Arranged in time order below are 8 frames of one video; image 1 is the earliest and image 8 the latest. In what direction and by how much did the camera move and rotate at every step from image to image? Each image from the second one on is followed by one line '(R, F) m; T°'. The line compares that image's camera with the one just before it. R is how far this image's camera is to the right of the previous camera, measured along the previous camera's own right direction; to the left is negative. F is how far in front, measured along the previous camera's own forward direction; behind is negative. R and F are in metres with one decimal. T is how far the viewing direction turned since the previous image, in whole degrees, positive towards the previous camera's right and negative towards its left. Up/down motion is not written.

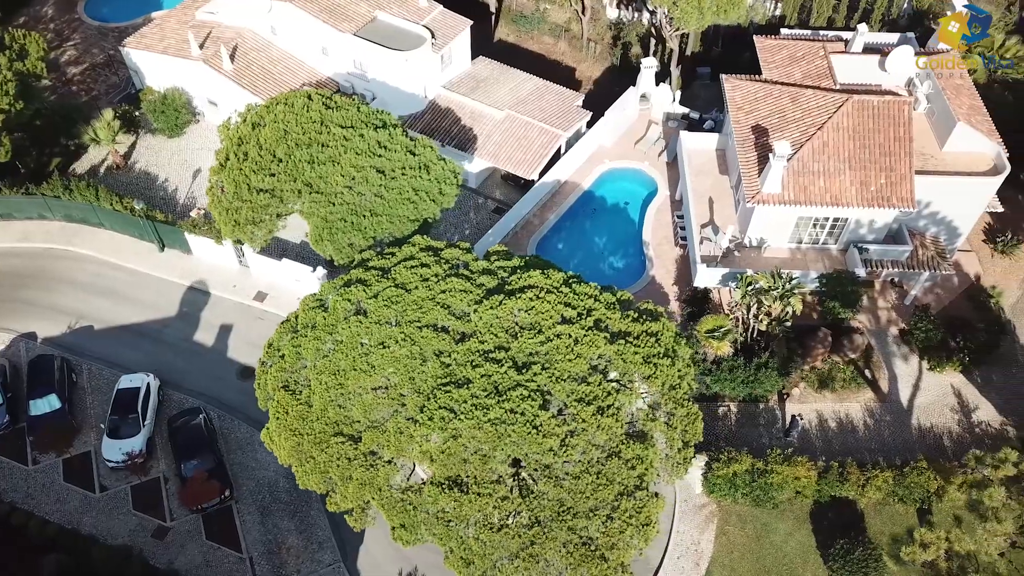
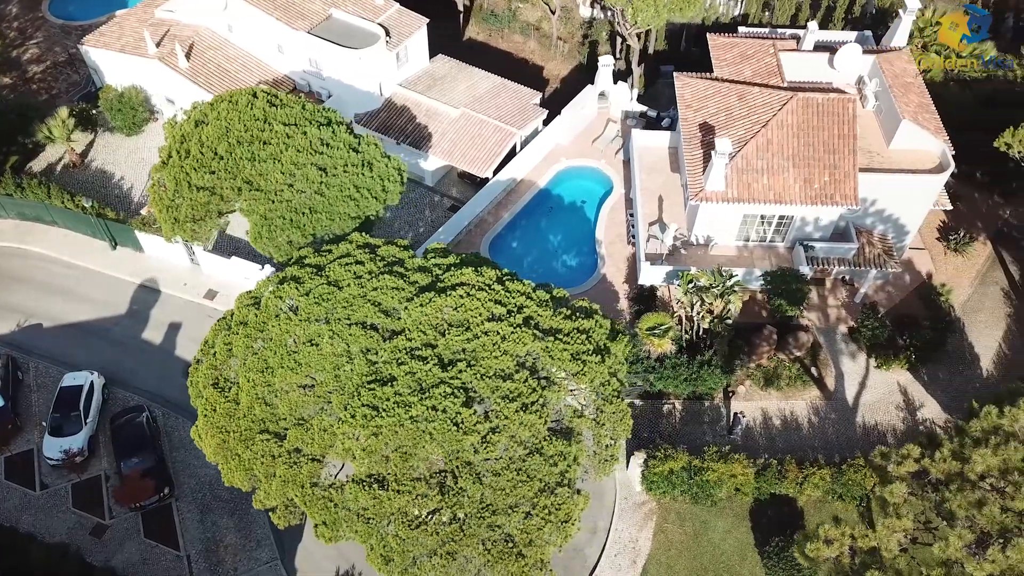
(+1.9, 0.0) m; 0°
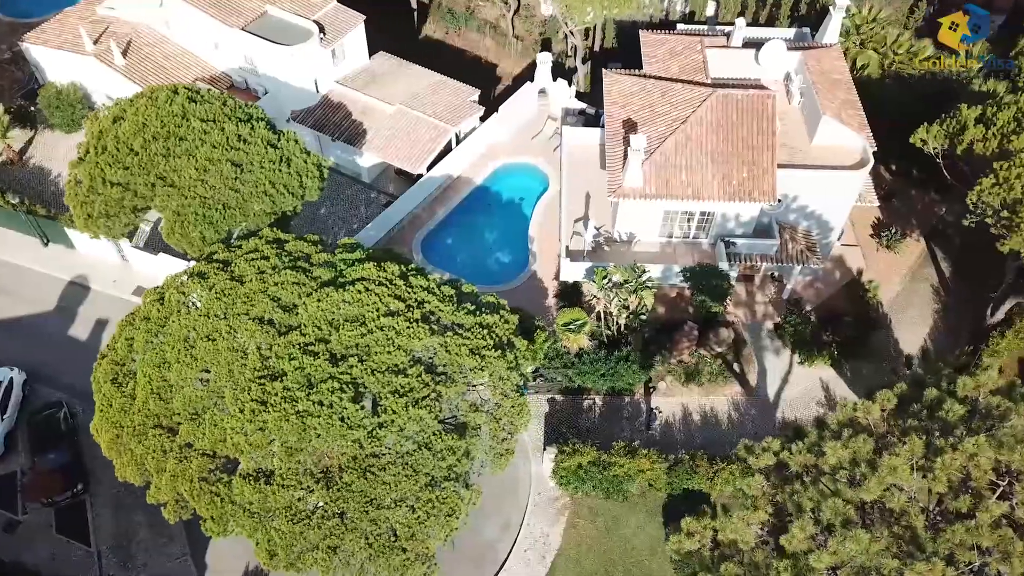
(+2.7, 0.0) m; 0°
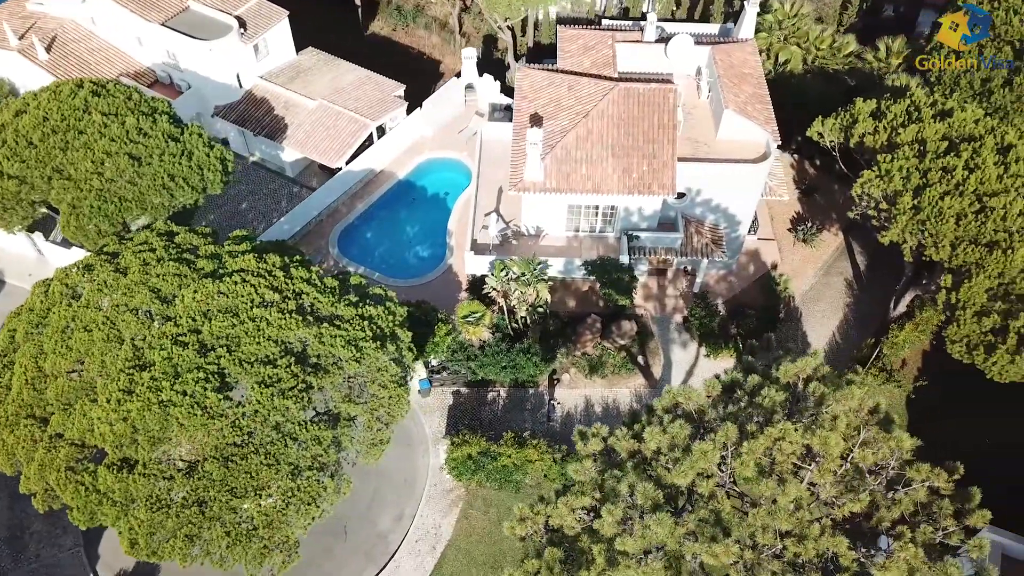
(+3.3, -0.2) m; 0°
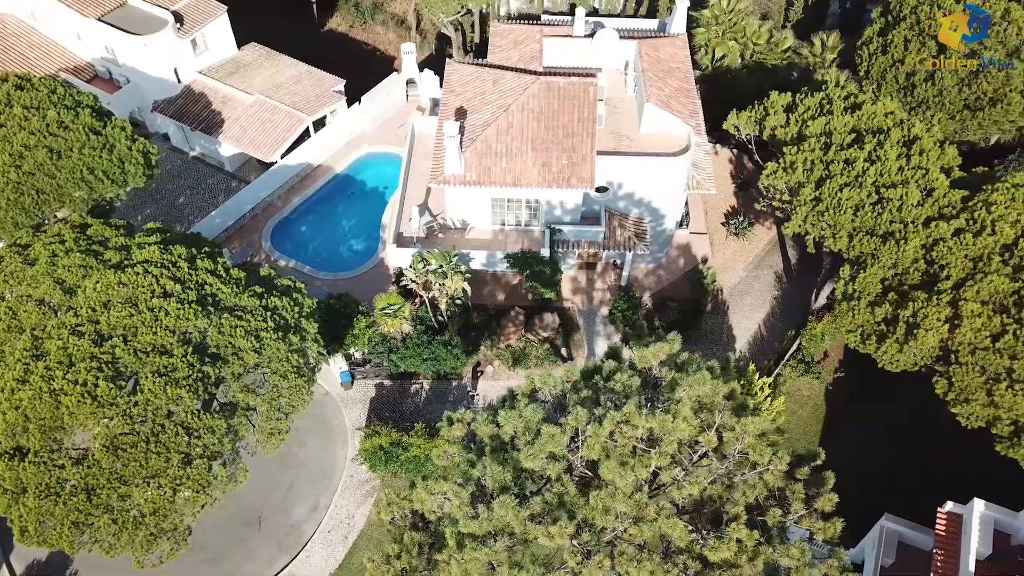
(+2.7, -0.2) m; 0°
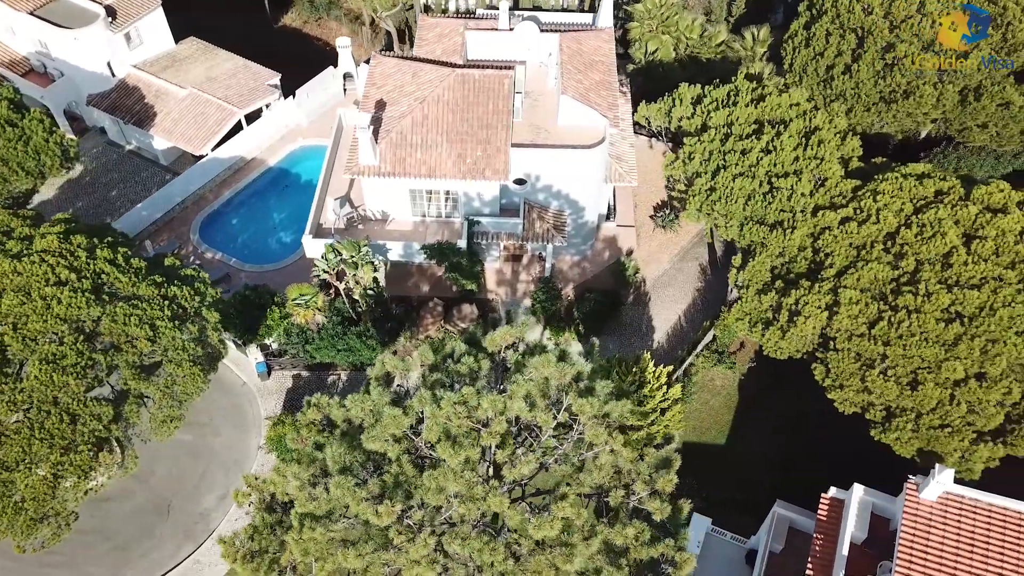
(+2.9, -0.2) m; 0°
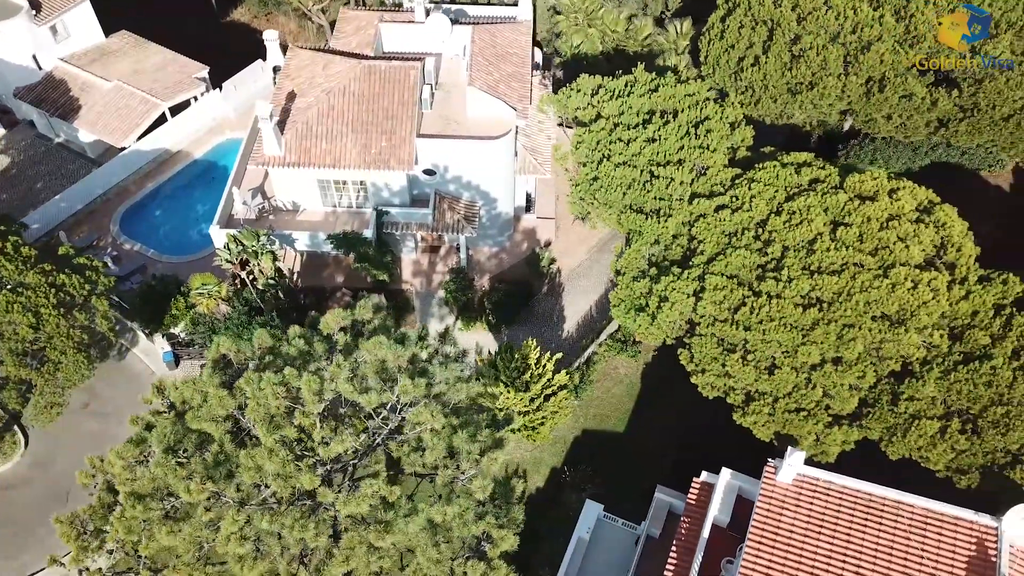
(+3.2, -0.3) m; 0°
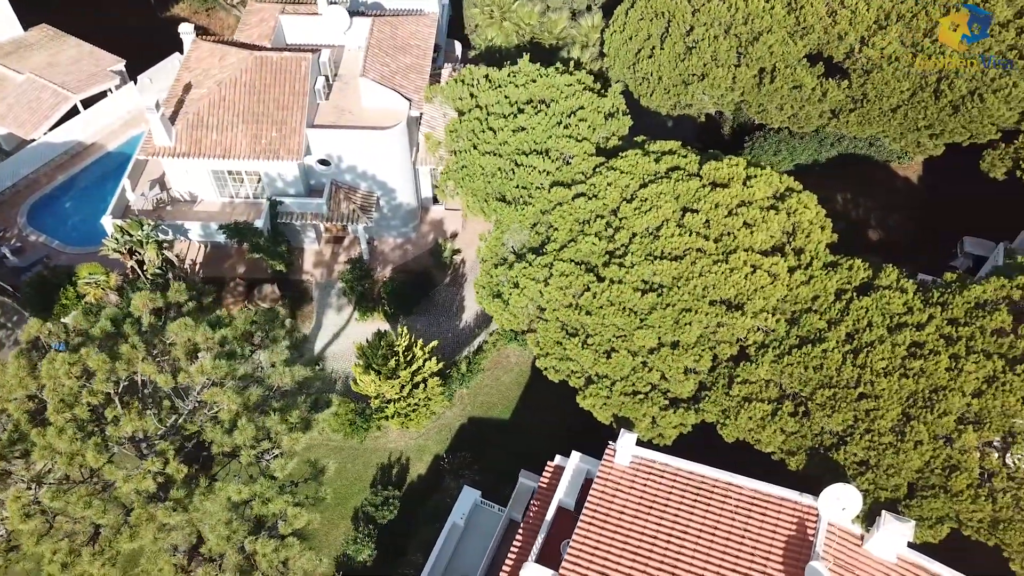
(+3.8, -0.3) m; 0°
